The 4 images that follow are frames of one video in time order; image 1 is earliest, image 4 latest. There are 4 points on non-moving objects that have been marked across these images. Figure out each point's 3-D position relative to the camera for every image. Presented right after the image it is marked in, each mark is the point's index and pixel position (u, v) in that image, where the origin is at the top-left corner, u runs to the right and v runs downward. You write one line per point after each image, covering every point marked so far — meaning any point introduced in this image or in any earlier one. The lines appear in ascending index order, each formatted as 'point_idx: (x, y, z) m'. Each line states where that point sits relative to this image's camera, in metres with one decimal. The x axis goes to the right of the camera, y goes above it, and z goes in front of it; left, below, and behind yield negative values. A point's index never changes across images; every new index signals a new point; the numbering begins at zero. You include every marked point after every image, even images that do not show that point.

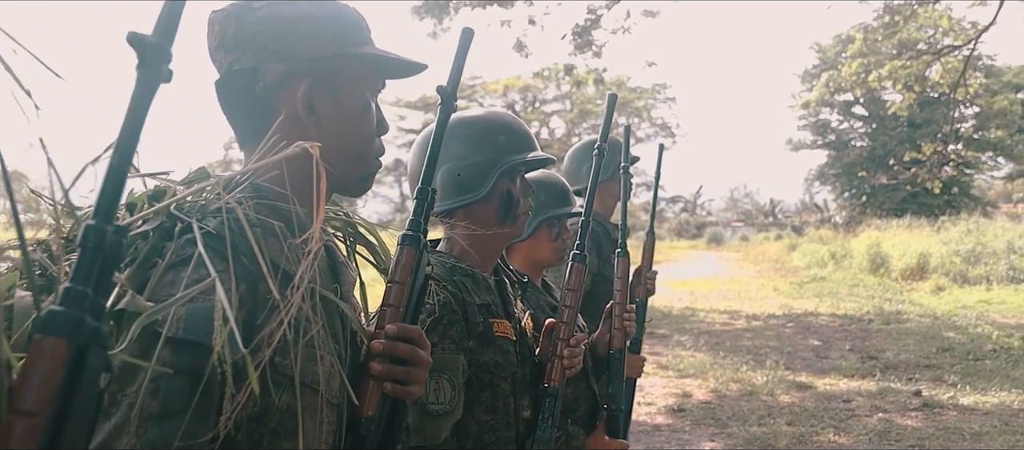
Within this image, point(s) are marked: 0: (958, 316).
0: (+4.8, -1.0, +11.6) m
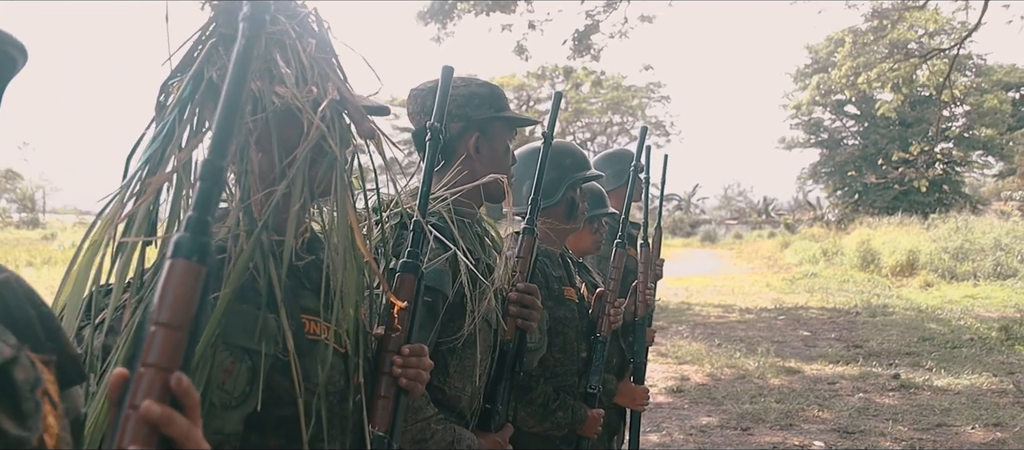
0: (+4.9, -1.0, +12.7) m
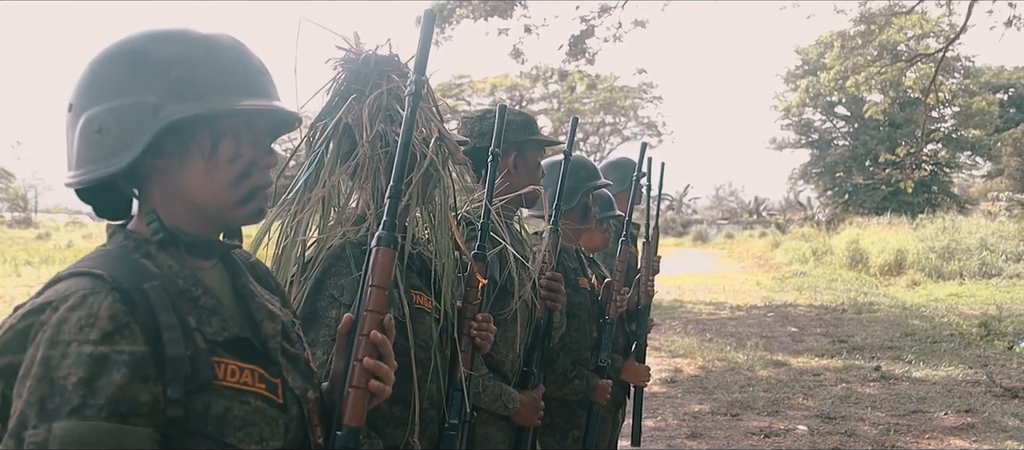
0: (+5.0, -1.0, +13.4) m
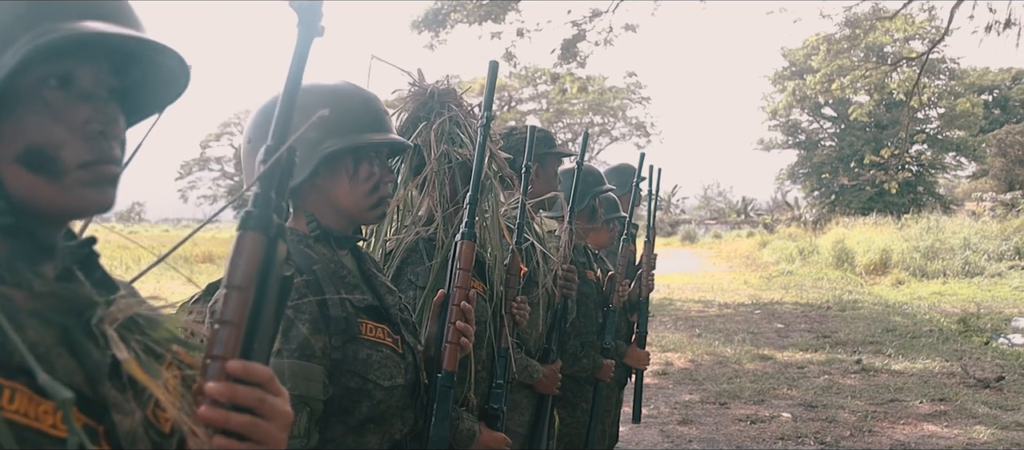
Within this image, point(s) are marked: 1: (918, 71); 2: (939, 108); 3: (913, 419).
0: (+4.9, -1.0, +14.0) m
1: (+3.9, +1.4, +10.7) m
2: (+6.8, +1.8, +18.2) m
3: (+2.9, -1.4, +8.1) m
